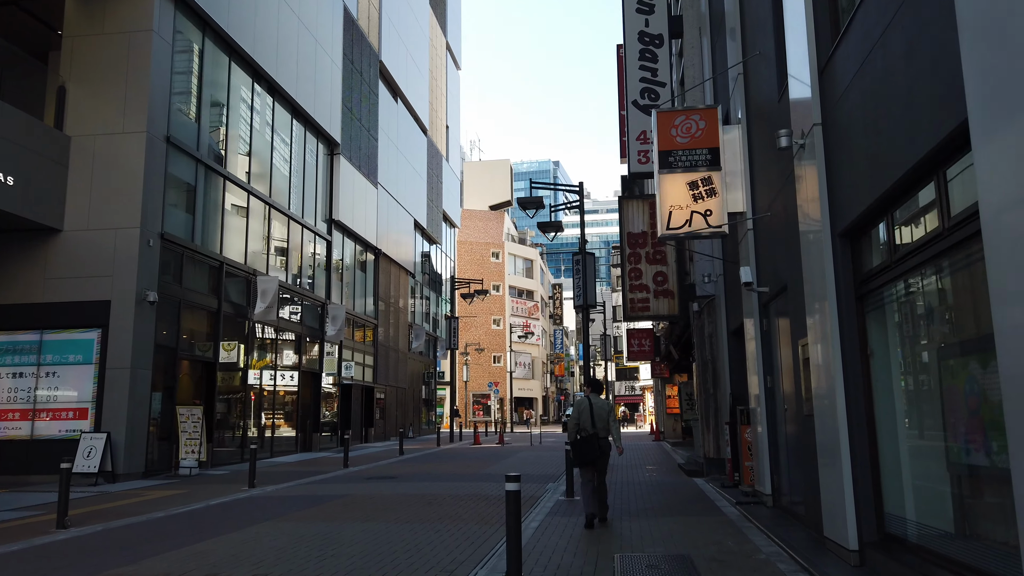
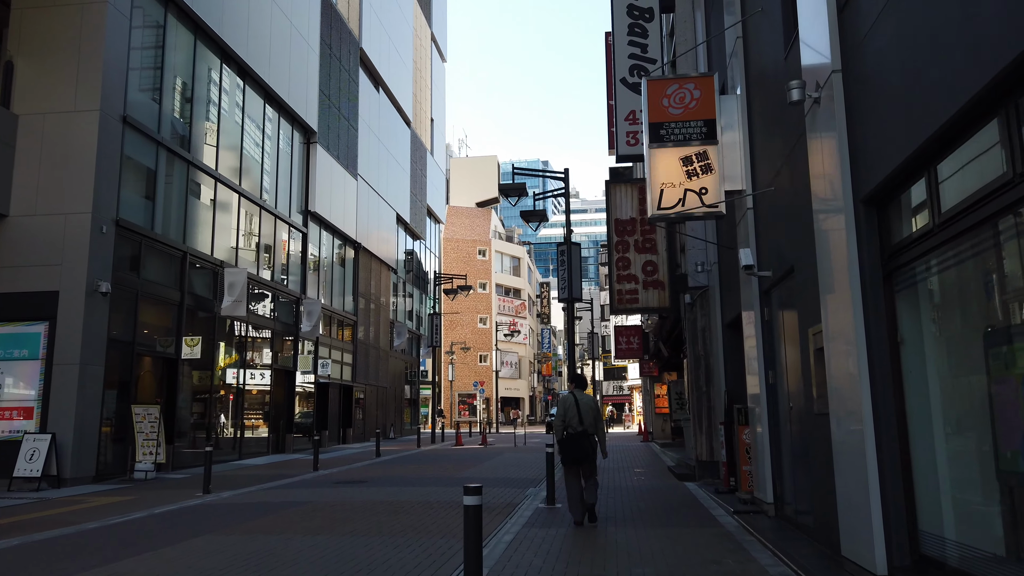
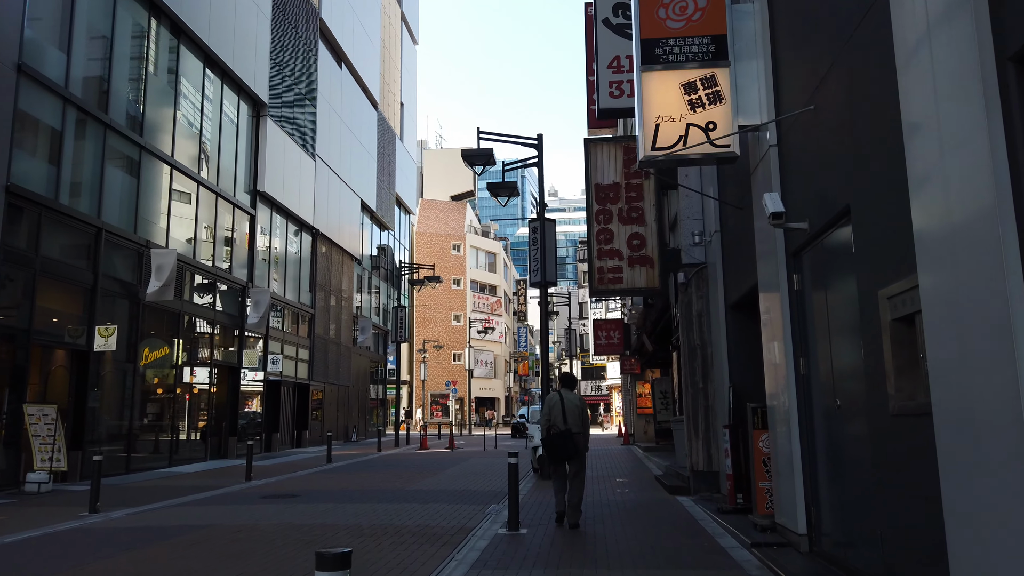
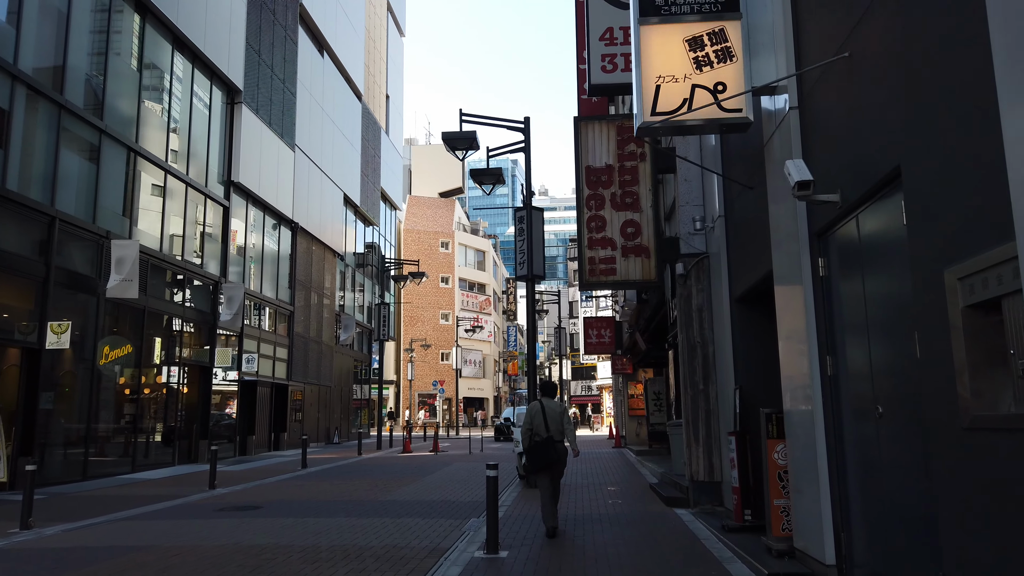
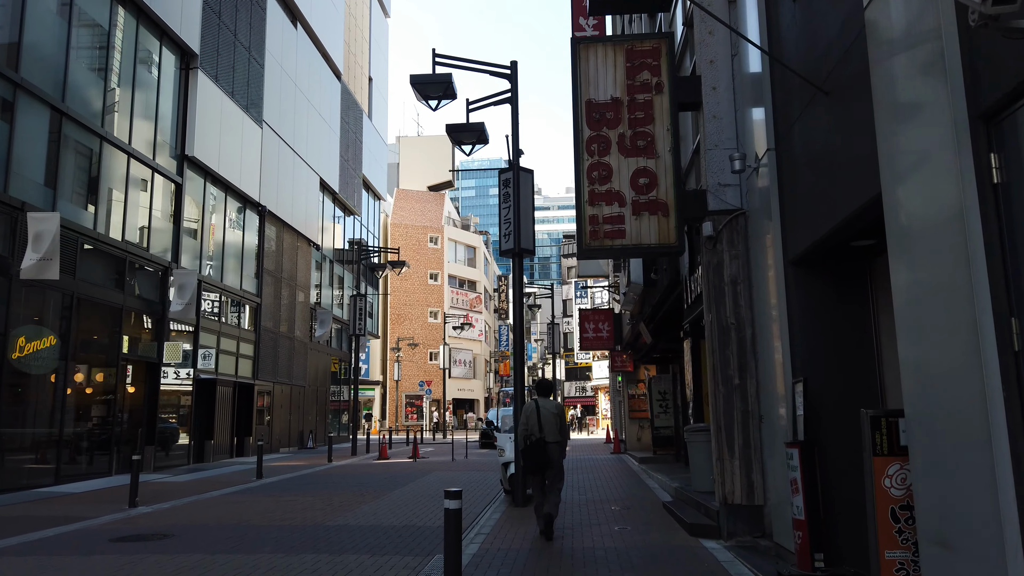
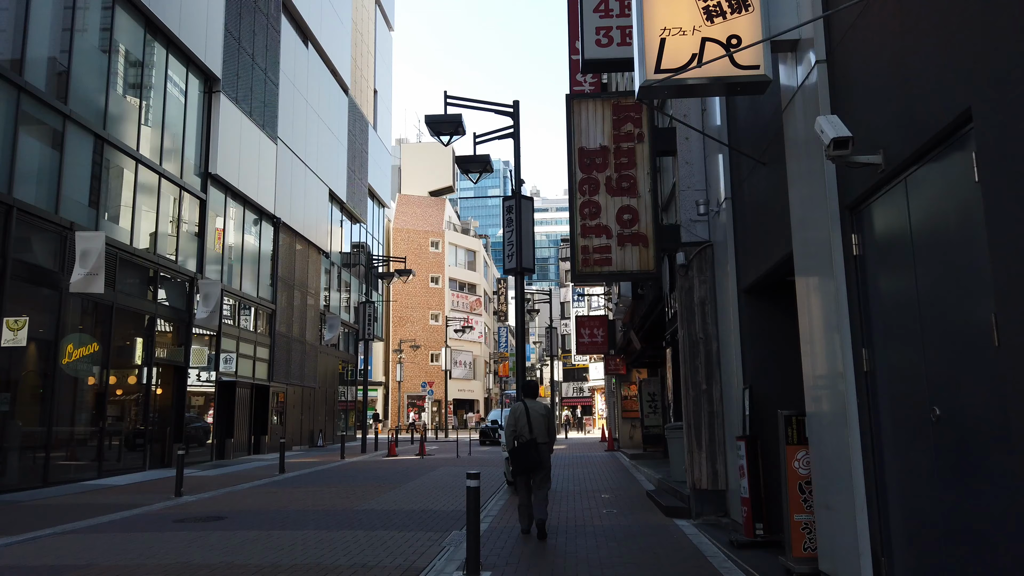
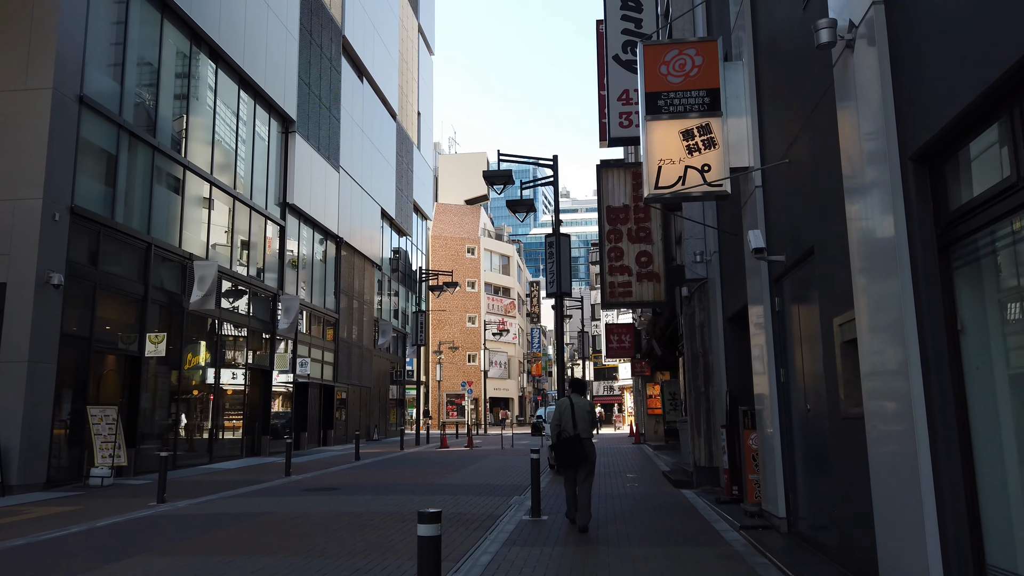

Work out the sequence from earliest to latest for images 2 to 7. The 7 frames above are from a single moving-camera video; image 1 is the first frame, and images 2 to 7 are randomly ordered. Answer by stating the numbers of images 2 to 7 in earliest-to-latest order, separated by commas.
2, 7, 3, 4, 6, 5
